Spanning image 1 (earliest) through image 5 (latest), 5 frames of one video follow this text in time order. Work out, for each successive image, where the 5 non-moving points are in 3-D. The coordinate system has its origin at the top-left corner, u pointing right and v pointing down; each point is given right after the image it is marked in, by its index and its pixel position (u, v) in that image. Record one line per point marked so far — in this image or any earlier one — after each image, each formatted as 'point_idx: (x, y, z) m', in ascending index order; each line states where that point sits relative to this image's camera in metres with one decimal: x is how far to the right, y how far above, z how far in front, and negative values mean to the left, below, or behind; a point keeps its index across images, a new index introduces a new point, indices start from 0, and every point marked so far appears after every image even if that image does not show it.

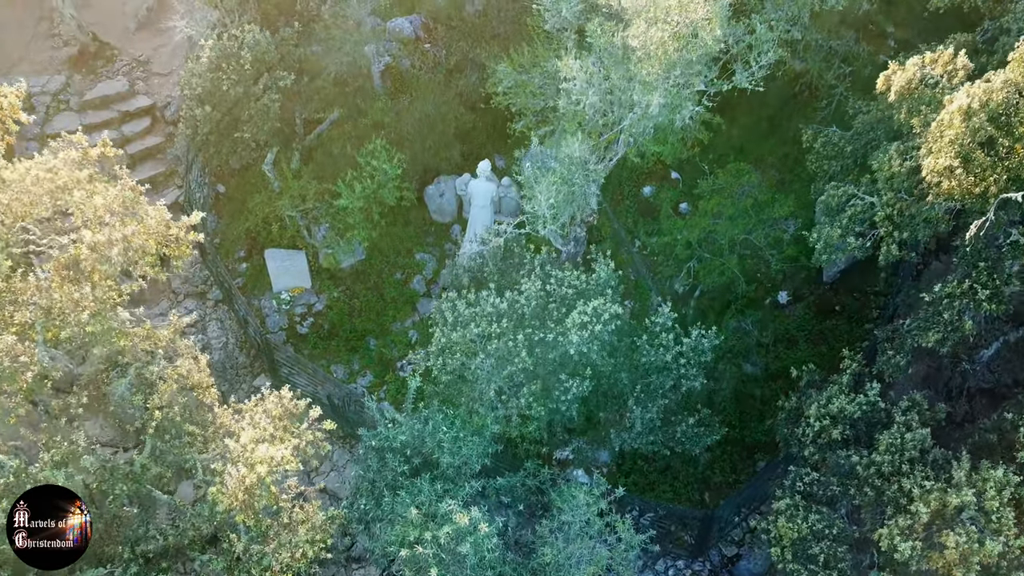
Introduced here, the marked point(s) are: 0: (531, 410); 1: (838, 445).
0: (+0.3, -2.1, +11.2) m
1: (+5.0, -2.5, +10.3) m
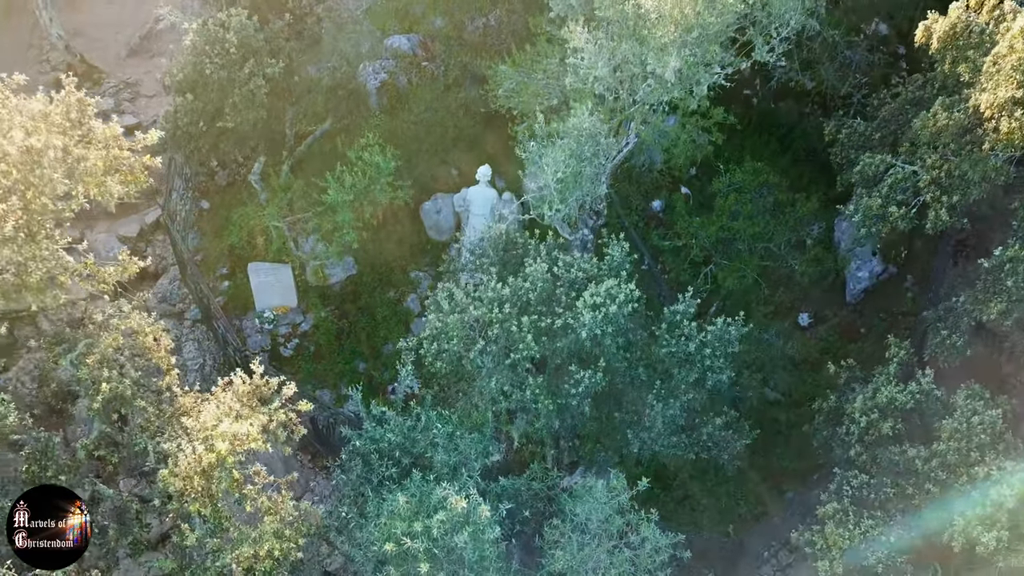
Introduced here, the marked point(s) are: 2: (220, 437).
0: (+0.4, -1.7, +9.9) m
1: (+5.1, -2.1, +9.0) m
2: (-3.3, -1.6, +7.5) m
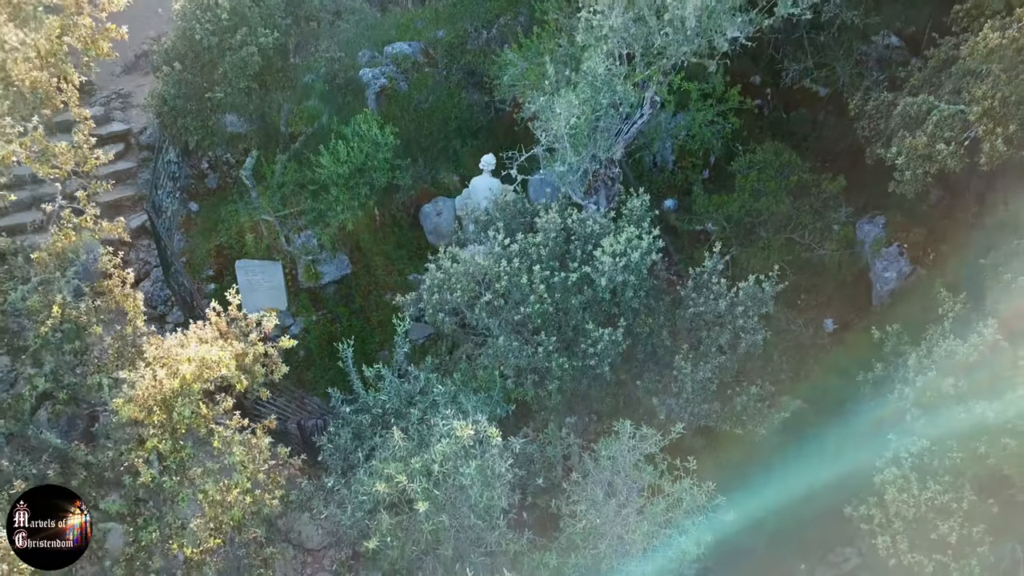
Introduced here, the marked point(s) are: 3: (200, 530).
0: (+0.5, -1.0, +8.8) m
1: (+5.2, -1.4, +7.9) m
2: (-3.1, -0.7, +6.4) m
3: (-2.9, -2.3, +6.2) m
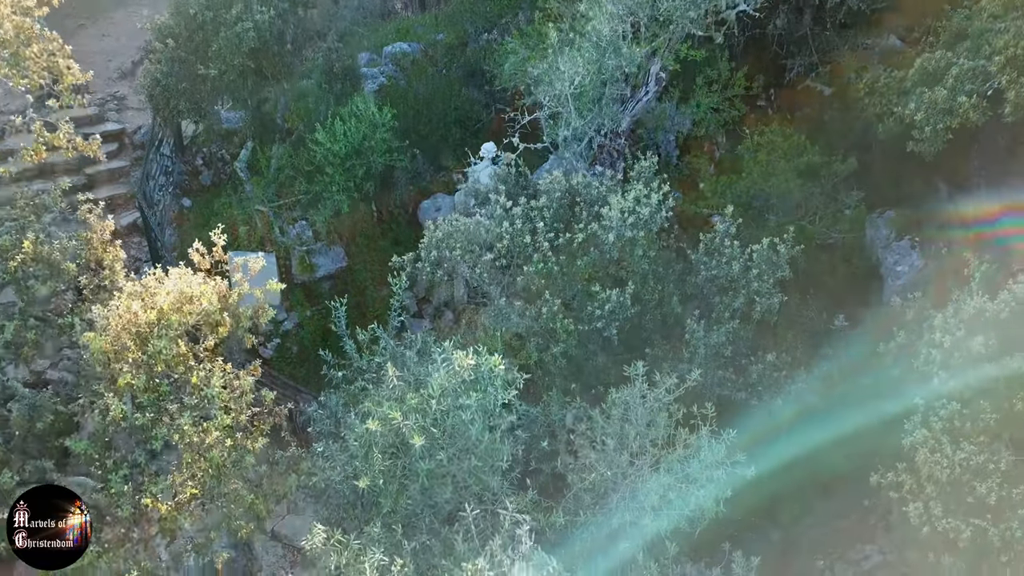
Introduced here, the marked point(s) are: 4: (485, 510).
0: (+0.5, -0.5, +8.3) m
1: (+5.3, -0.8, +7.4) m
2: (-3.1, 0.0, +5.9) m
3: (-2.9, -1.6, +5.7) m
4: (-0.2, -2.0, +6.1) m
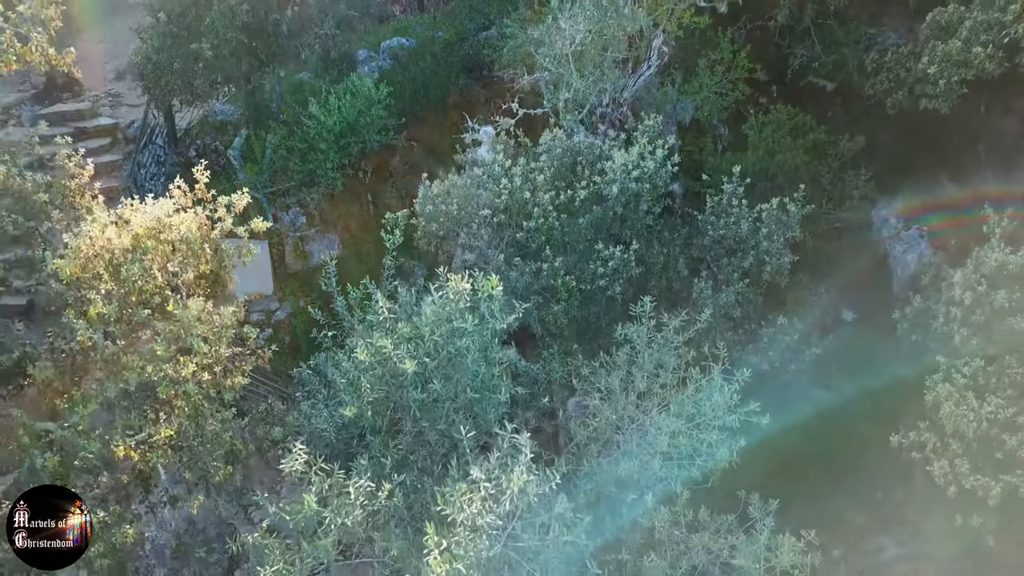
0: (+0.5, +0.1, +7.9) m
1: (+5.3, -0.3, +7.1) m
2: (-3.1, +0.6, +5.6) m
3: (-2.9, -1.0, +5.3) m
4: (-0.2, -1.4, +5.6) m
